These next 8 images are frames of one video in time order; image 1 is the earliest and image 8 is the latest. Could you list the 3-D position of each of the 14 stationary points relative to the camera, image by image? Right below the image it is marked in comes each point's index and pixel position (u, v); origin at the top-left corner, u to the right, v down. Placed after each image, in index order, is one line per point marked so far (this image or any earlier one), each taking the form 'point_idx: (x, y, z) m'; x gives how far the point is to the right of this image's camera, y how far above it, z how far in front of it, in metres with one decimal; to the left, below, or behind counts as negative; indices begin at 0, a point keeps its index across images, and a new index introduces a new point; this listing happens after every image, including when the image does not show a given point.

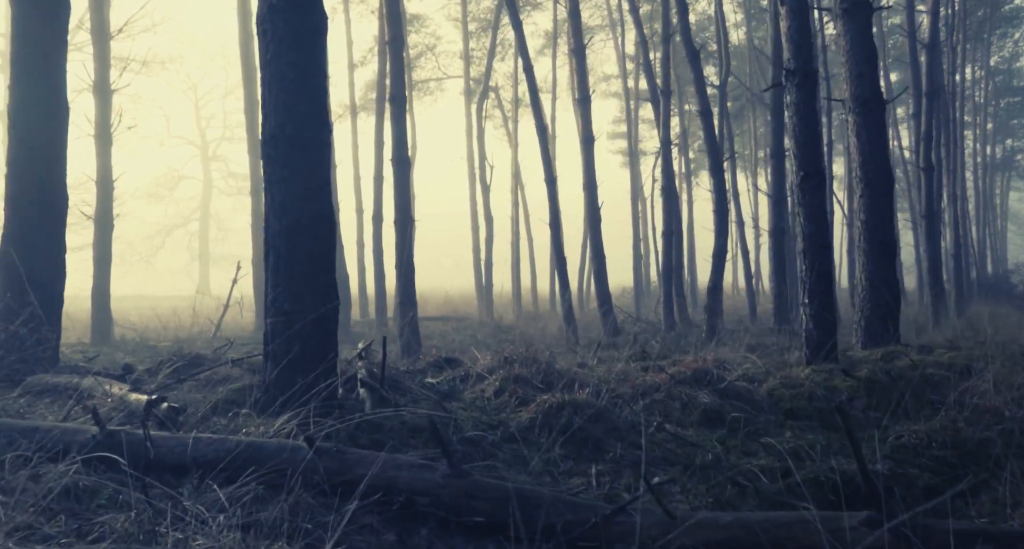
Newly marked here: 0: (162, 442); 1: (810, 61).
0: (-1.9, -0.9, +4.9) m
1: (+2.9, +2.1, +8.6) m
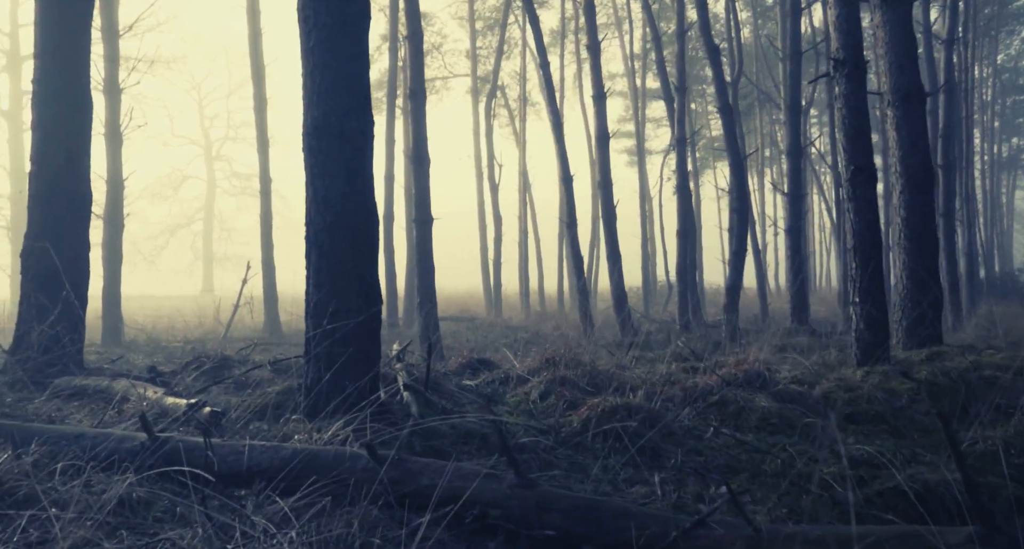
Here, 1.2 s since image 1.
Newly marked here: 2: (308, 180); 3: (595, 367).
0: (-1.5, -0.9, +4.6) m
1: (+3.3, +2.1, +8.3) m
2: (-1.5, +0.7, +6.5) m
3: (+0.8, -0.8, +8.0) m
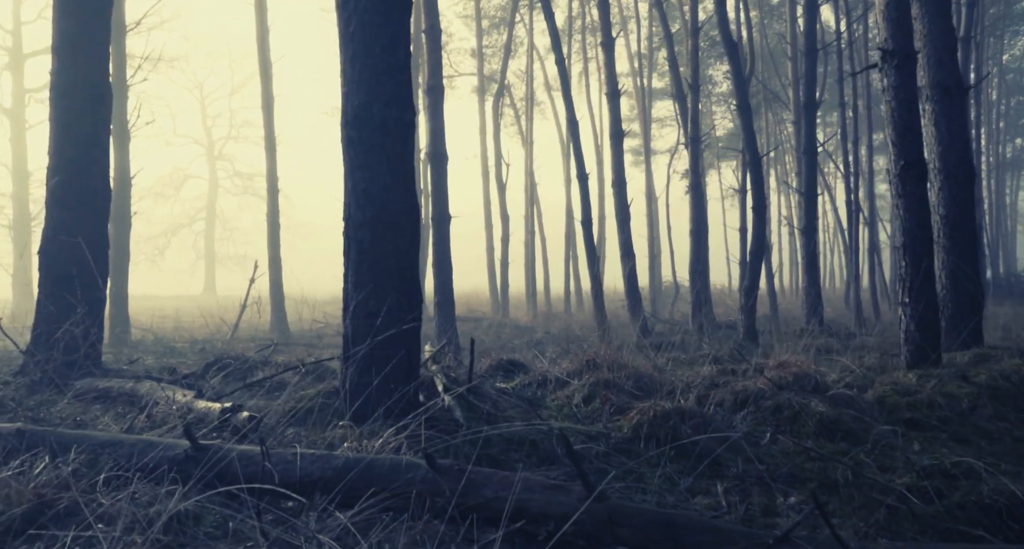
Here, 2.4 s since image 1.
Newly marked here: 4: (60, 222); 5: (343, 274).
0: (-1.2, -0.9, +4.3) m
1: (+3.6, +2.1, +8.0) m
2: (-1.2, +0.7, +6.2) m
3: (+1.1, -0.8, +7.7) m
4: (-4.3, +0.5, +8.6) m
5: (-1.2, 0.0, +6.3) m
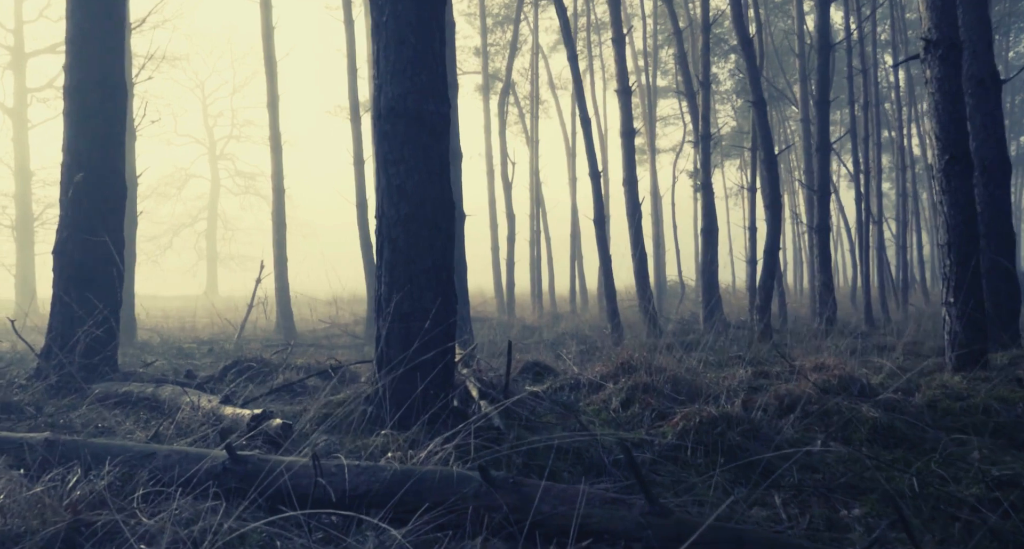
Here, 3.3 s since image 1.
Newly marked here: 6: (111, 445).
0: (-0.9, -0.9, +4.1) m
1: (+3.9, +2.1, +7.8) m
2: (-0.9, +0.7, +6.0) m
3: (+1.4, -0.8, +7.4) m
4: (-4.0, +0.5, +8.3) m
5: (-0.9, 0.0, +6.0) m
6: (-1.9, -0.8, +4.3) m
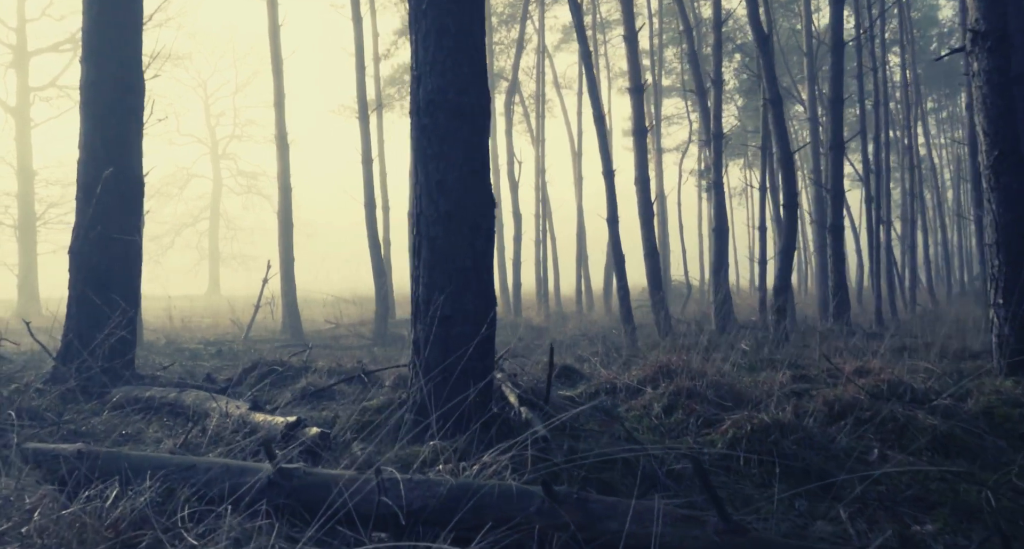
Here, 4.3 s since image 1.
0: (-0.6, -0.9, +3.8) m
1: (+4.2, +2.1, +7.5) m
2: (-0.6, +0.7, +5.7) m
3: (+1.6, -0.8, +7.2) m
4: (-3.7, +0.5, +8.0) m
5: (-0.6, 0.0, +5.7) m
6: (-1.7, -0.8, +4.1) m
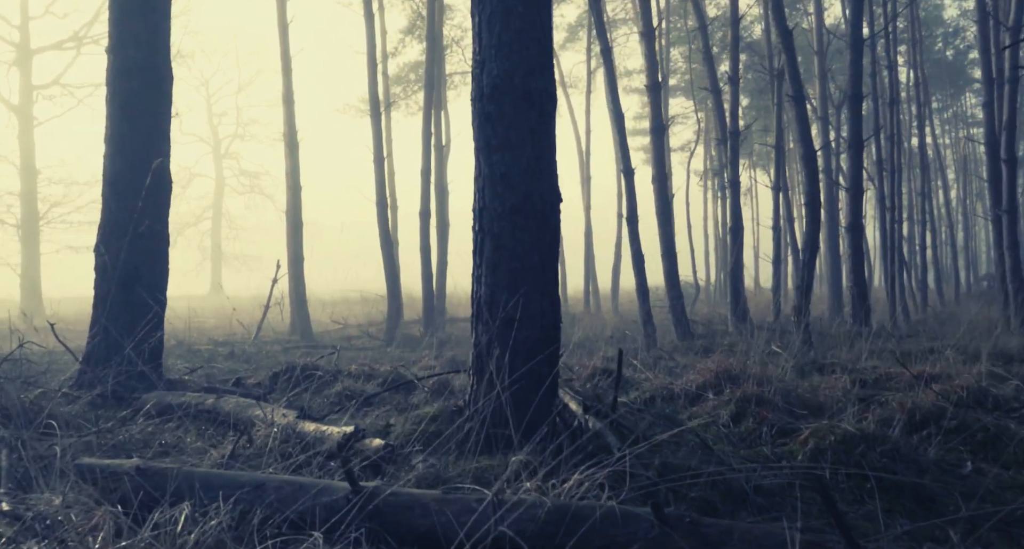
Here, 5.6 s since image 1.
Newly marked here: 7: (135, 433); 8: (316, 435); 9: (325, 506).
0: (-0.2, -0.9, +3.4) m
1: (+4.6, +2.1, +7.1) m
2: (-0.2, +0.7, +5.3) m
3: (+2.1, -0.8, +6.8) m
4: (-3.3, +0.5, +7.6) m
5: (-0.2, 0.0, +5.4) m
6: (-1.3, -0.8, +3.7) m
7: (-2.4, -1.0, +5.7) m
8: (-1.1, -0.9, +5.0) m
9: (-0.7, -0.9, +3.4) m
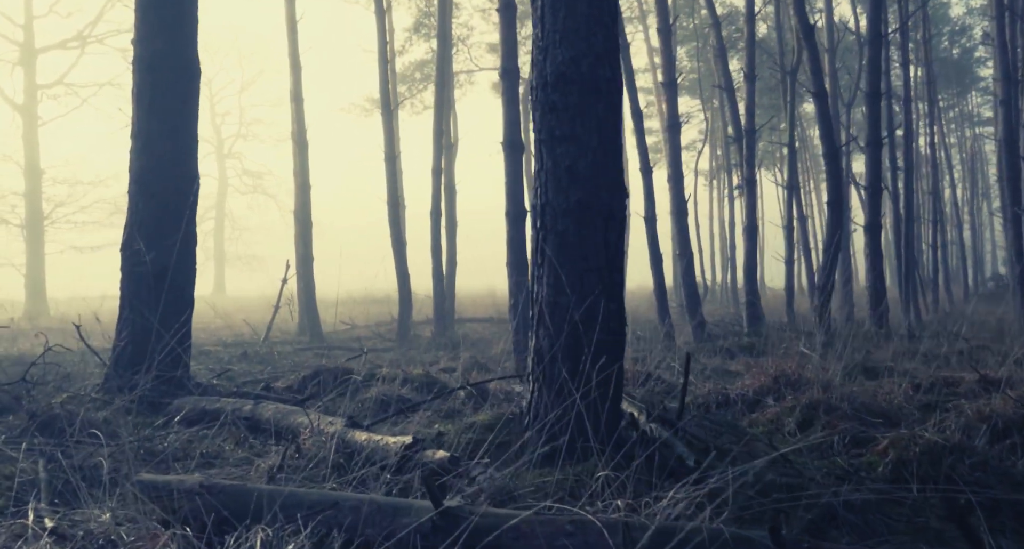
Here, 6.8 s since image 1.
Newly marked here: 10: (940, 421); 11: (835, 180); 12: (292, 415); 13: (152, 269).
0: (+0.2, -0.9, +3.1) m
1: (+4.9, +2.1, +6.8) m
2: (+0.2, +0.7, +5.0) m
3: (+2.4, -0.8, +6.5) m
4: (-2.9, +0.5, +7.3) m
5: (+0.1, 0.0, +5.0) m
6: (-0.9, -0.8, +3.4) m
7: (-2.1, -1.0, +5.4) m
8: (-0.7, -0.9, +4.7) m
9: (-0.4, -0.9, +3.1) m
10: (+2.8, -1.0, +5.8) m
11: (+7.0, +2.0, +19.2) m
12: (-1.4, -0.9, +5.7) m
13: (-3.0, 0.0, +7.3) m
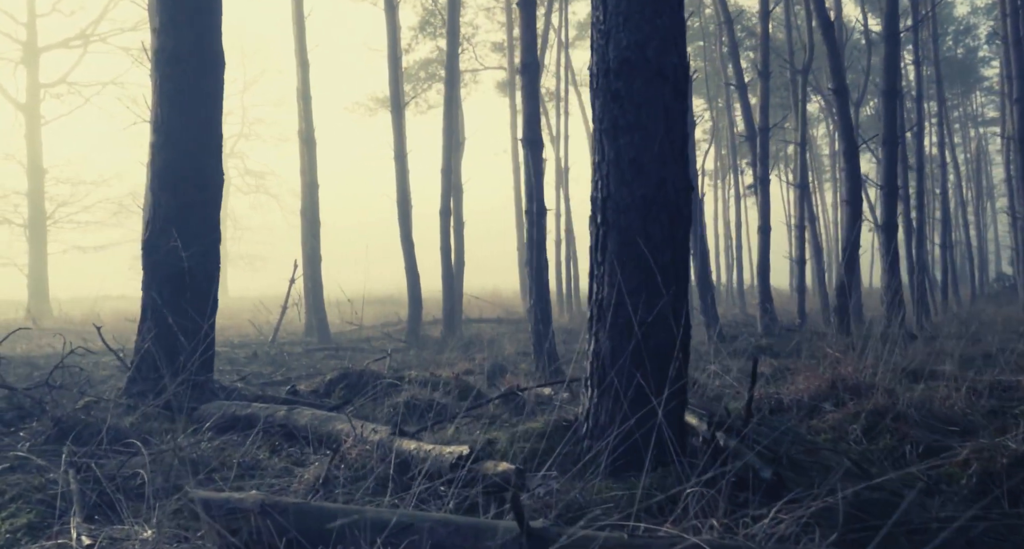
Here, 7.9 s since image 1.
0: (+0.5, -0.9, +2.8) m
1: (+5.2, +2.1, +6.5) m
2: (+0.5, +0.7, +4.7) m
3: (+2.7, -0.8, +6.2) m
4: (-2.6, +0.5, +7.0) m
5: (+0.4, 0.0, +4.7) m
6: (-0.6, -0.8, +3.1) m
7: (-1.7, -1.0, +5.1) m
8: (-0.4, -0.9, +4.4) m
9: (-0.1, -0.9, +2.8) m
10: (+3.1, -1.0, +5.5) m
11: (+7.3, +2.0, +18.9) m
12: (-1.1, -0.9, +5.4) m
13: (-2.6, +0.1, +6.9) m
